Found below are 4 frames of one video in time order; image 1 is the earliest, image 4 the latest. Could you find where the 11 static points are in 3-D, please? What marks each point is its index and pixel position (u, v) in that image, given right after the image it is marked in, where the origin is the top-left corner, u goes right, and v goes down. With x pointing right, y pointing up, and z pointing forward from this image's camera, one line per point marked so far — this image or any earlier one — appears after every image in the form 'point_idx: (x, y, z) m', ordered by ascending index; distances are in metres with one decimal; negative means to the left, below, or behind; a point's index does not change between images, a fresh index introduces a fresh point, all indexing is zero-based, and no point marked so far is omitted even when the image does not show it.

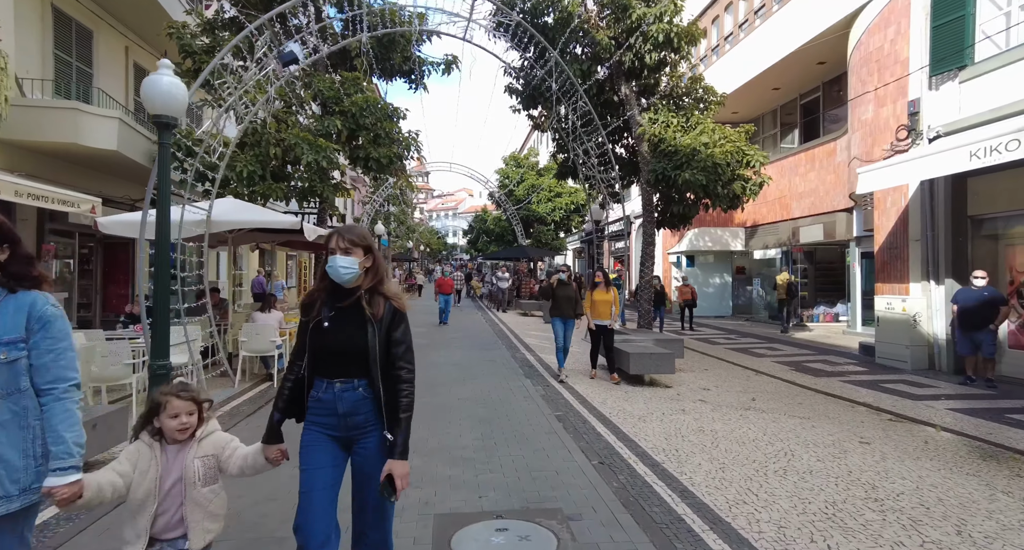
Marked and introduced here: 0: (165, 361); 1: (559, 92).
0: (-3.7, -0.9, +5.4) m
1: (+1.1, +4.4, +12.1) m
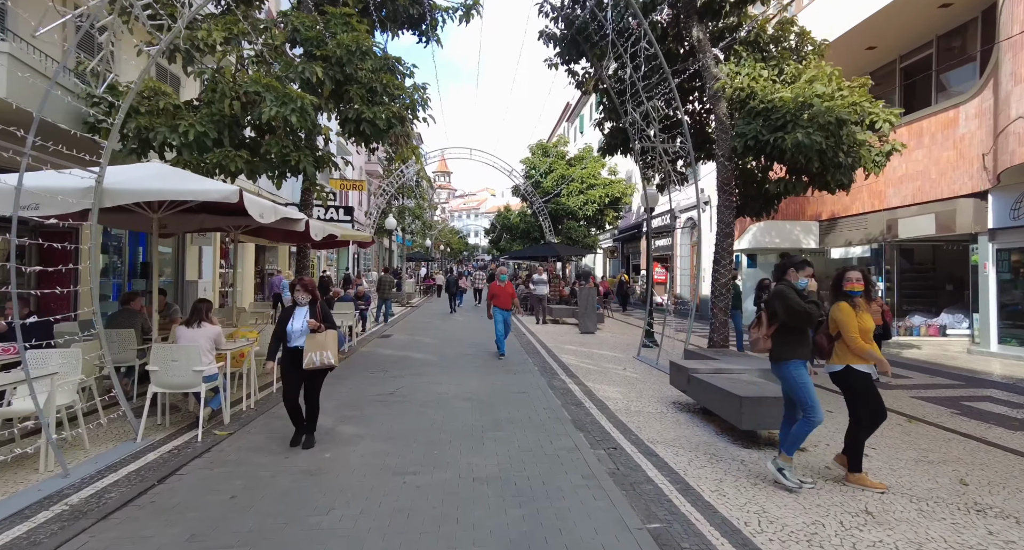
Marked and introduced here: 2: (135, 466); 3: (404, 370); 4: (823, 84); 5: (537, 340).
0: (-3.3, -0.9, +2.8) m
1: (+1.8, +4.4, +9.3) m
2: (-3.3, -1.7, +4.5) m
3: (-2.0, -1.8, +9.5) m
4: (+4.9, +3.0, +8.0) m
5: (+0.6, -1.7, +13.4) m
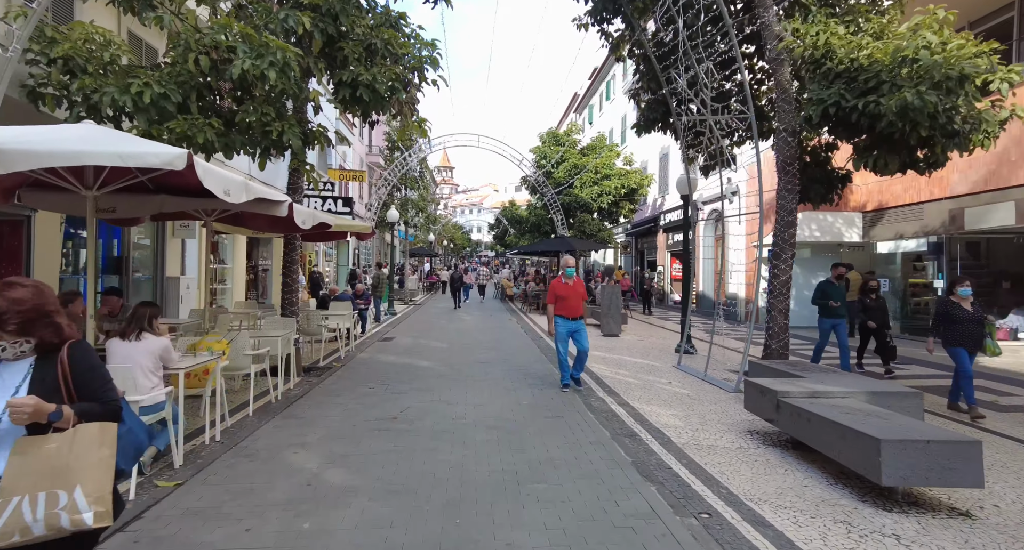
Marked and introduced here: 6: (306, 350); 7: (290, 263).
0: (-2.9, -0.8, +1.3) m
1: (+2.2, +4.4, +7.7) m
2: (-3.0, -1.7, +3.1) m
3: (-1.6, -1.7, +8.0) m
4: (+5.2, +3.0, +6.5) m
5: (+1.0, -1.6, +11.9) m
6: (-4.3, -1.6, +10.7) m
7: (-4.0, +0.2, +9.3) m
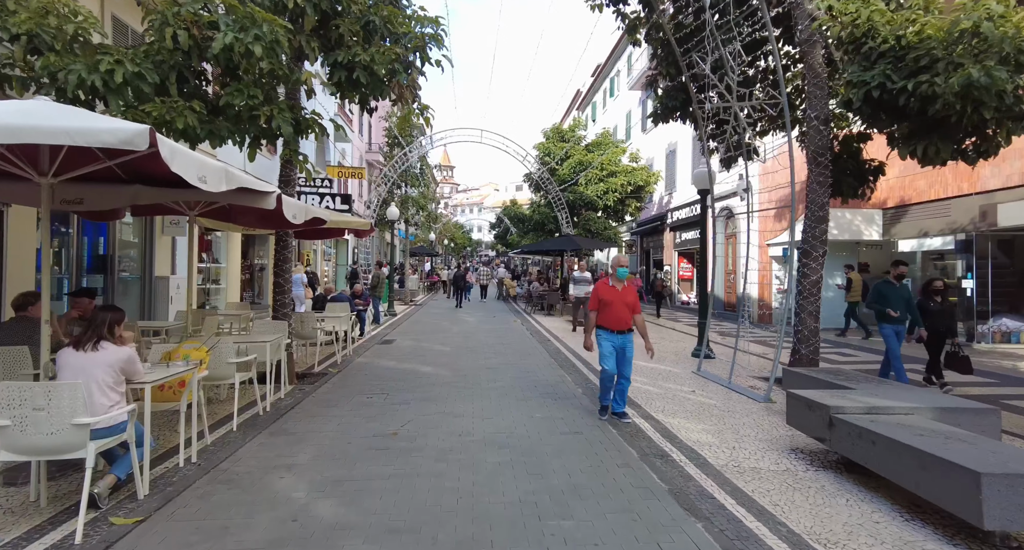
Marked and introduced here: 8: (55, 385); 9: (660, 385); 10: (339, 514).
0: (-2.8, -0.8, +0.7) m
1: (+2.3, +4.4, +7.1) m
2: (-2.8, -1.6, +2.4) m
3: (-1.5, -1.7, +7.4) m
4: (+5.4, +3.0, +5.8) m
5: (+1.2, -1.6, +11.3) m
6: (-4.1, -1.6, +10.0) m
7: (-3.9, +0.2, +8.7) m
8: (-2.9, -0.7, +3.3) m
9: (+2.3, -1.7, +8.0) m
10: (-1.2, -1.7, +3.7) m
